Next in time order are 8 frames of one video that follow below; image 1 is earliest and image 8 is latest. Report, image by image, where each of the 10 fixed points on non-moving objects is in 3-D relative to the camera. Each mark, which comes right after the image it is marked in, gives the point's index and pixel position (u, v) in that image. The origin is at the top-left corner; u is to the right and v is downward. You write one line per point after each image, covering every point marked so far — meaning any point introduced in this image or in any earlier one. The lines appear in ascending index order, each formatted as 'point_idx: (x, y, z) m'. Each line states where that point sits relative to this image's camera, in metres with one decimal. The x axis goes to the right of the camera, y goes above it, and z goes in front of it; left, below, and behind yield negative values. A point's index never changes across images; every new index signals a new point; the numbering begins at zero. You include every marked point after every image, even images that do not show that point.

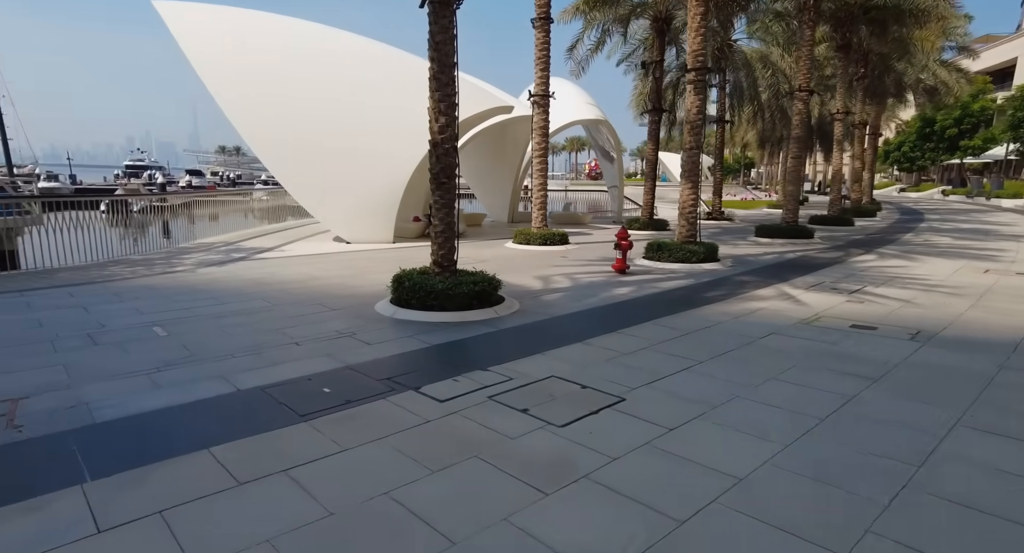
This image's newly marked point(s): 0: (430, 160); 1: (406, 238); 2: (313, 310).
0: (-0.9, +1.3, +6.3) m
1: (-2.8, +1.0, +14.9) m
2: (-2.2, -0.4, +6.5) m
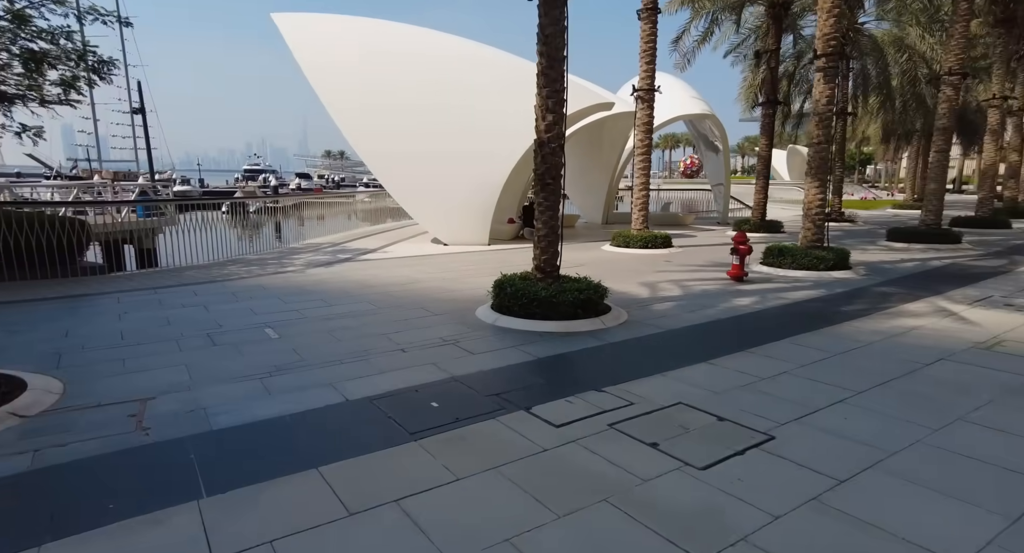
0: (+0.2, +1.2, +6.1) m
1: (-0.3, +0.9, +14.8) m
2: (-1.0, -0.4, +6.5) m
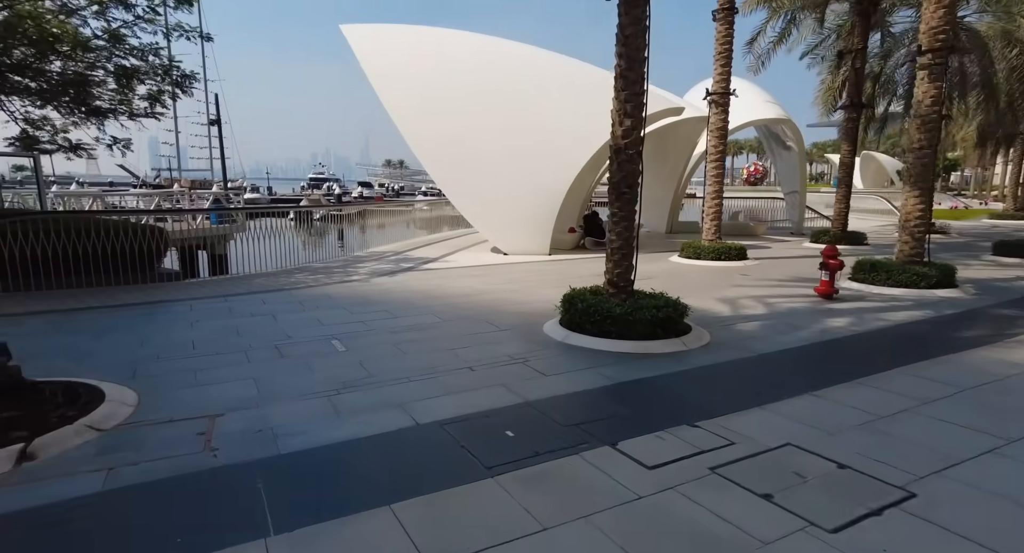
0: (+1.0, +1.1, +5.7) m
1: (+1.2, +0.7, +14.5) m
2: (-0.3, -0.6, +6.2) m
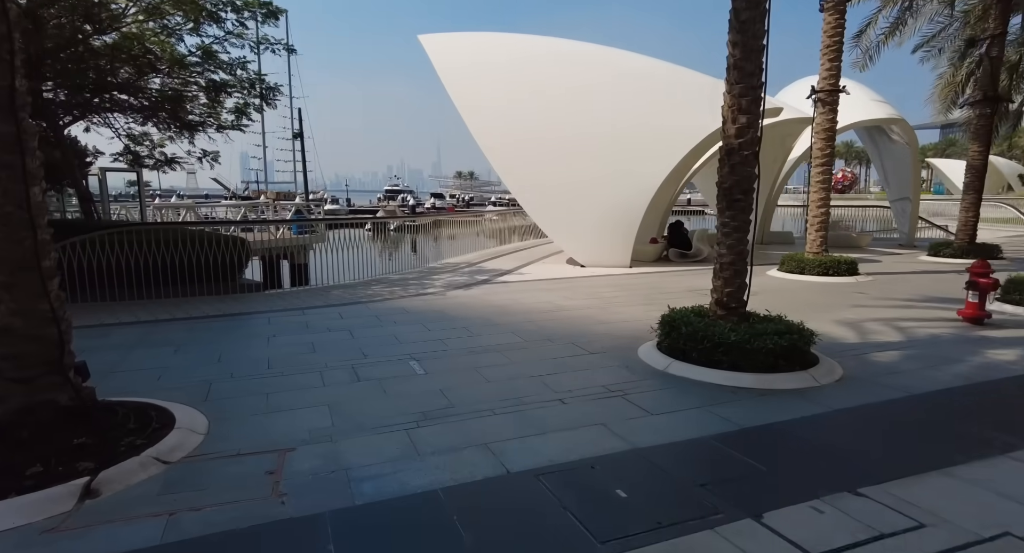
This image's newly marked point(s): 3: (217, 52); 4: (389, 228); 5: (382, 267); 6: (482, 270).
0: (+1.8, +0.9, +5.0) m
1: (+3.0, +0.4, +13.7) m
2: (+0.6, -0.7, +5.7) m
3: (-5.6, +4.3, +11.3) m
4: (-2.7, +1.0, +12.2) m
5: (-2.8, +0.2, +12.5) m
6: (-0.7, +0.2, +13.0) m
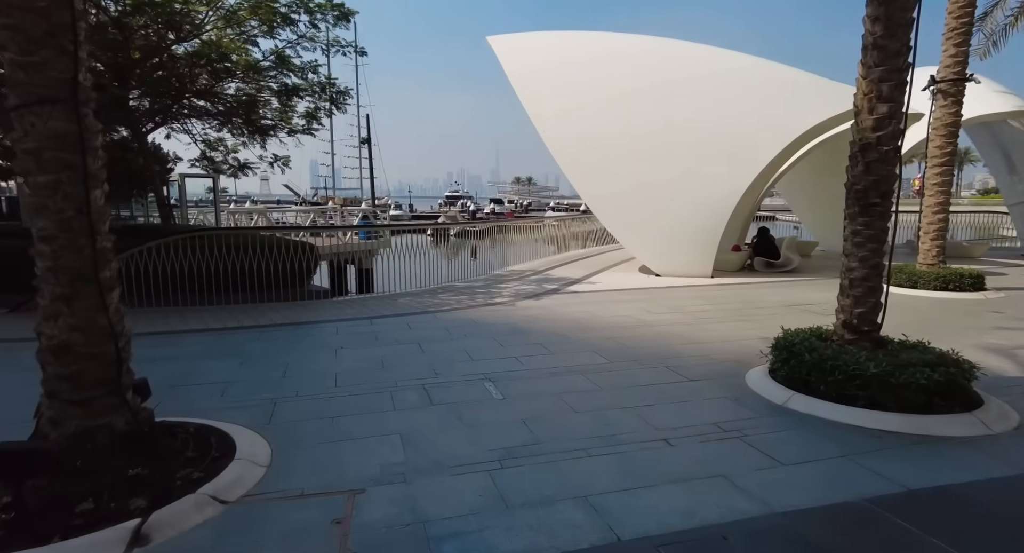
0: (+2.5, +0.8, +4.3) m
1: (+4.6, +0.1, +12.7) m
2: (+1.3, -0.9, +5.0) m
3: (-4.2, +4.2, +11.3) m
4: (-1.2, +0.9, +11.8) m
5: (-1.3, 0.0, +12.2) m
6: (+0.8, 0.0, +12.4) m
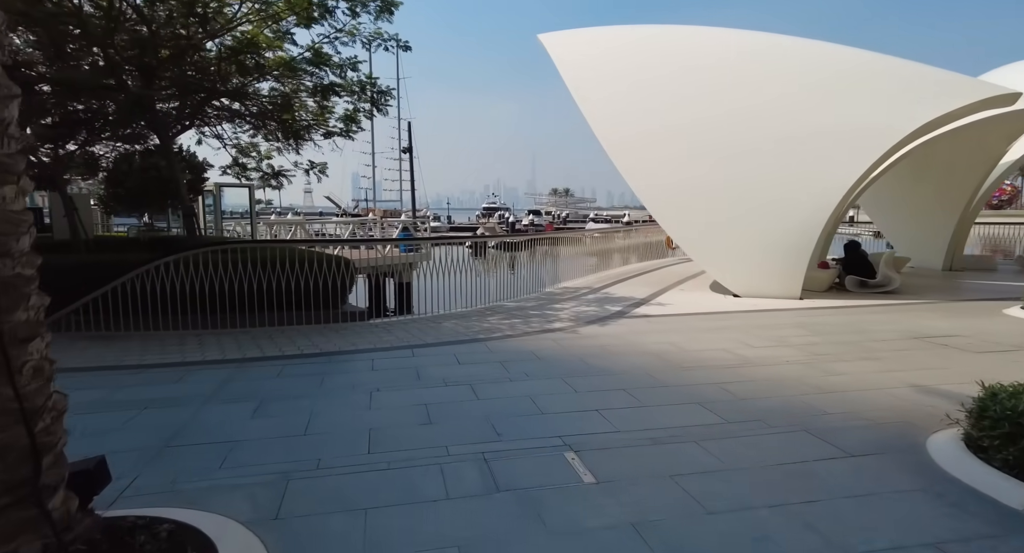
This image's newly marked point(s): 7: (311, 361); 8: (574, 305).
0: (+3.0, +0.5, +2.9) m
1: (+5.6, -0.3, +11.2) m
2: (+1.9, -1.1, +3.6) m
3: (-3.2, +3.9, +10.3) m
4: (-0.2, +0.5, +10.6) m
5: (-0.3, -0.3, +10.9) m
6: (+1.8, -0.4, +11.0) m
7: (-2.1, -0.9, +6.3) m
8: (+1.1, -0.5, +10.1) m
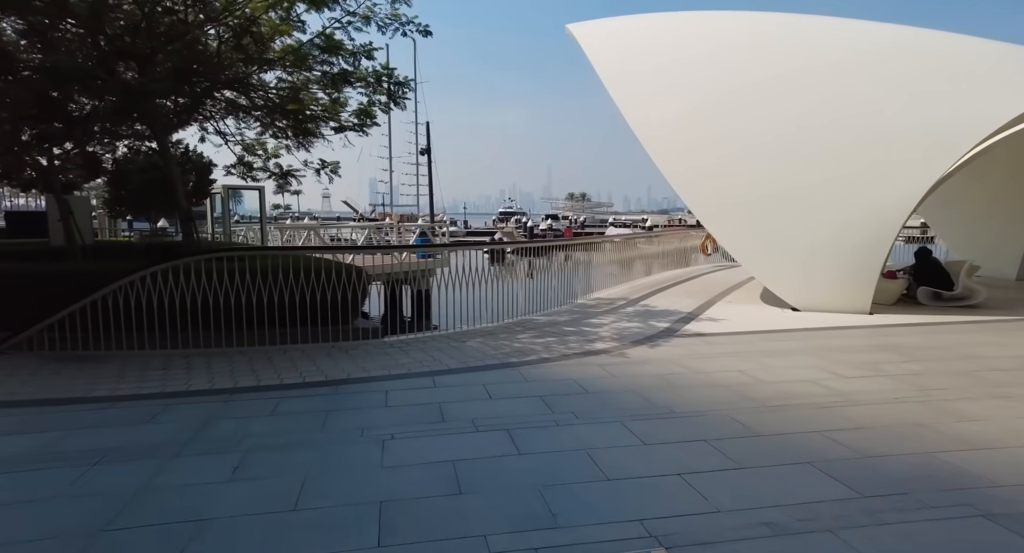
0: (+3.3, +0.4, +1.7) m
1: (+6.1, -0.5, +9.9) m
2: (+2.2, -1.2, +2.5) m
3: (-2.7, +3.7, +9.3) m
4: (+0.3, +0.3, +9.6) m
5: (+0.2, -0.5, +9.9) m
6: (+2.3, -0.6, +9.9) m
7: (-1.8, -1.0, +5.3) m
8: (+1.6, -0.7, +9.0) m
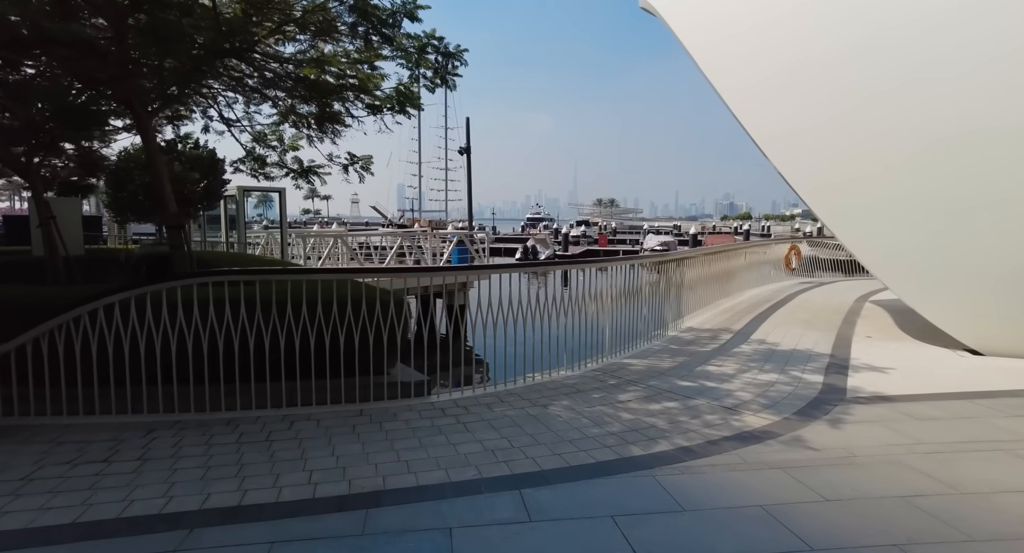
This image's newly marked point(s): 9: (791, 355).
0: (+3.9, +0.1, -0.7) m
1: (+7.1, -0.9, +7.3) m
2: (+2.8, -1.5, +0.1) m
3: (-1.7, +3.4, +7.2) m
4: (+1.3, 0.0, +7.3) m
5: (+1.2, -0.8, +7.6) m
6: (+3.4, -0.9, +7.5) m
7: (-1.0, -1.3, +3.1) m
8: (+2.5, -1.0, +6.6) m
9: (+3.5, -1.0, +7.3) m
